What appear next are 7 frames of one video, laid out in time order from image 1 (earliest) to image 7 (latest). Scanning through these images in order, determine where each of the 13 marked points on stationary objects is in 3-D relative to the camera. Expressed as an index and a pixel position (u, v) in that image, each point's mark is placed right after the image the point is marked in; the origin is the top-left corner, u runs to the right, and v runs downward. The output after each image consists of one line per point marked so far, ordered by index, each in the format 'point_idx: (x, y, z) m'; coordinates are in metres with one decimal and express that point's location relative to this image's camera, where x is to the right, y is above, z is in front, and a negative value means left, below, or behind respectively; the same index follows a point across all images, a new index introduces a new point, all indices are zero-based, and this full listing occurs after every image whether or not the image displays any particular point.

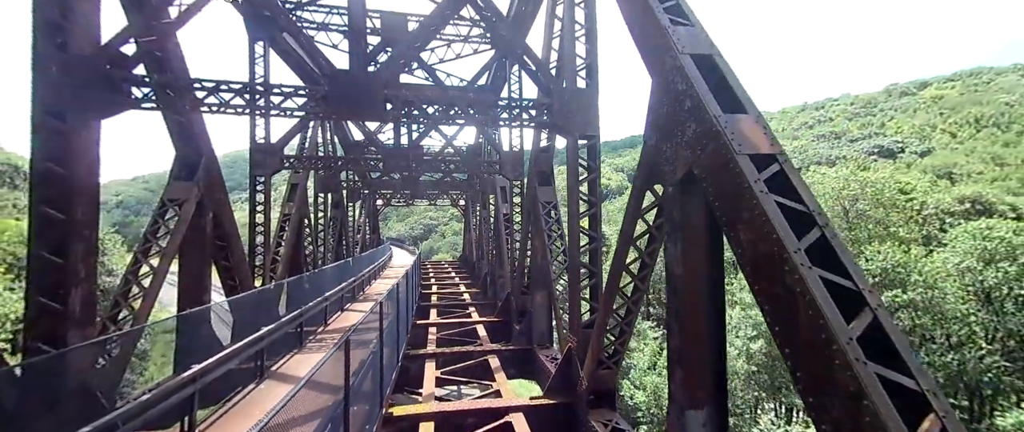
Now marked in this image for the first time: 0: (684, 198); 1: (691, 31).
0: (+1.2, +0.1, +3.1) m
1: (+1.3, +1.4, +3.2) m
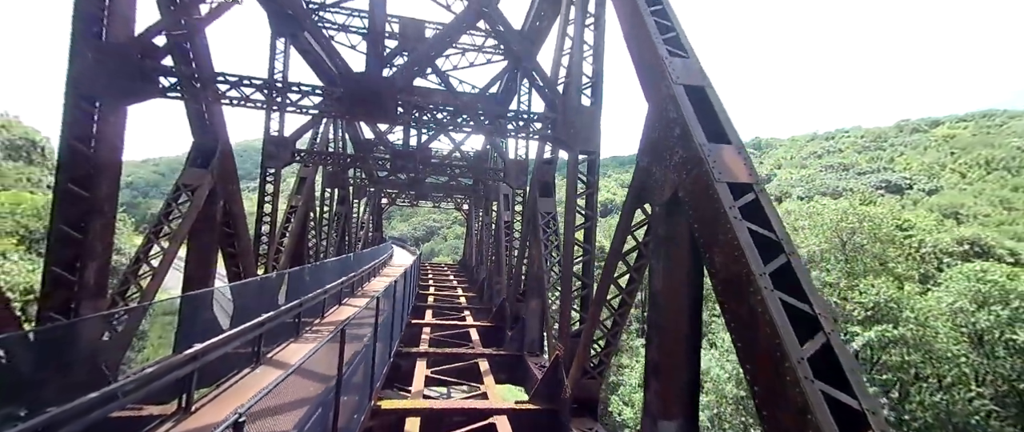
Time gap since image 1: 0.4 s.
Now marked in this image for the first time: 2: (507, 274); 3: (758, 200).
0: (+1.2, 0.0, +3.3) m
1: (+1.4, +1.2, +3.4) m
2: (-0.1, -1.5, +11.6) m
3: (+1.5, +0.1, +2.7) m
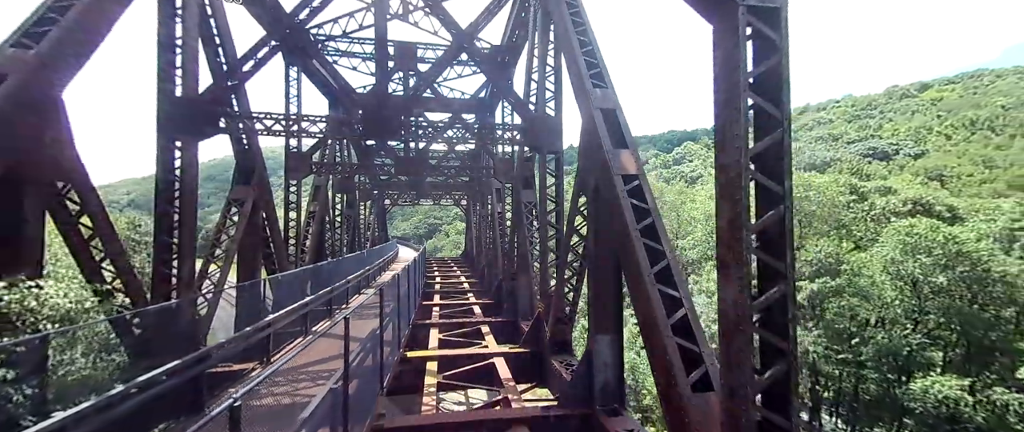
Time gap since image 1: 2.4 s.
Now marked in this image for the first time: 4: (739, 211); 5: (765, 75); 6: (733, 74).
0: (+0.9, +0.2, +4.9) m
1: (+1.0, +1.4, +5.0) m
2: (-0.3, -1.2, +13.2) m
3: (+1.2, +0.3, +4.3) m
4: (+1.3, 0.0, +2.5) m
5: (+1.5, +0.8, +2.6) m
6: (+1.3, +0.8, +2.6) m
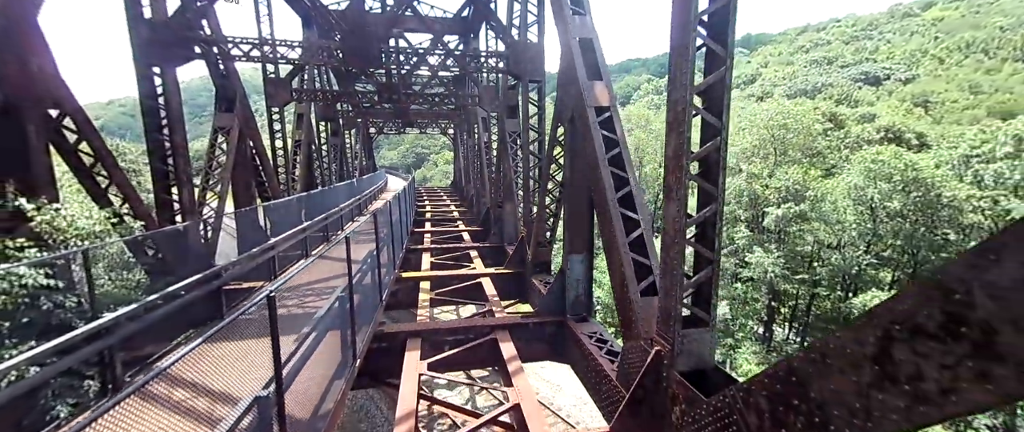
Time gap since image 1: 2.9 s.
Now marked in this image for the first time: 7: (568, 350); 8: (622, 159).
0: (+0.7, +1.0, +5.3) m
1: (+0.8, +2.2, +5.2) m
2: (-0.7, +1.0, +13.7) m
3: (+1.0, +1.0, +4.7) m
4: (+1.1, +0.5, +3.0) m
5: (+1.3, +1.3, +2.9) m
6: (+1.1, +1.3, +2.9) m
7: (+0.7, -1.7, +5.5) m
8: (+1.1, +0.6, +4.4) m
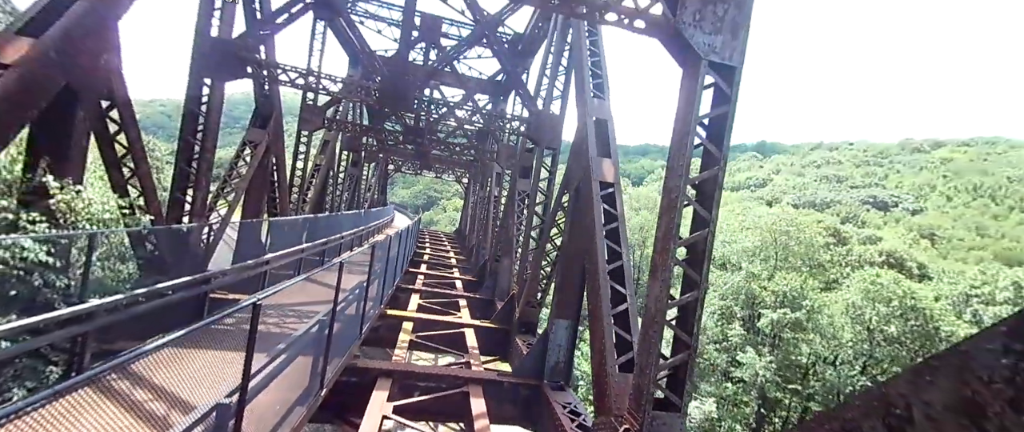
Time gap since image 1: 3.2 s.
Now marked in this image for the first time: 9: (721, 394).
0: (+0.8, +0.2, +5.5) m
1: (+1.1, +1.4, +5.6) m
2: (-0.6, -0.7, +13.8) m
3: (+1.1, +0.3, +4.9) m
4: (+1.1, -0.1, +3.1) m
5: (+1.5, +0.7, +3.2) m
6: (+1.2, +0.7, +3.1) m
7: (+0.3, -2.4, +5.4) m
8: (+1.1, -0.2, +4.6) m
9: (+8.6, -7.4, +18.4) m
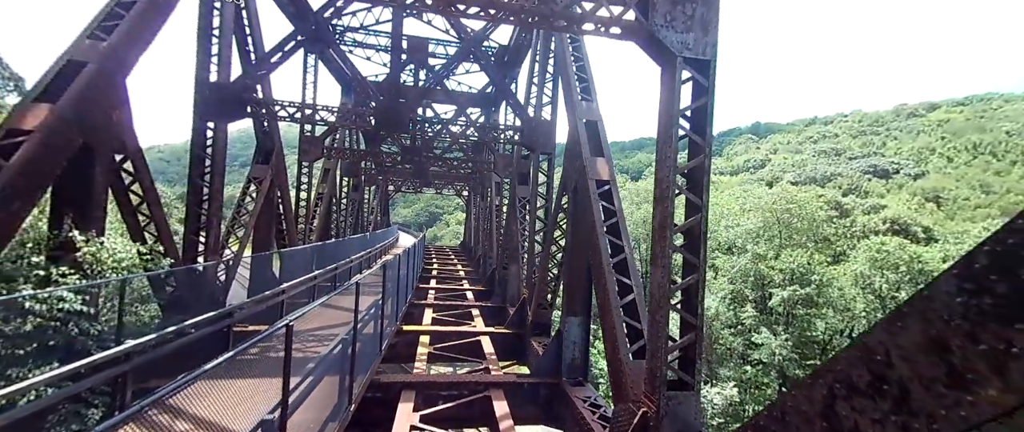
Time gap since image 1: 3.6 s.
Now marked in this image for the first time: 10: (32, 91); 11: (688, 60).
0: (+0.8, +0.2, +5.7) m
1: (+1.0, +1.4, +5.8) m
2: (-0.5, -1.0, +14.0) m
3: (+1.1, +0.3, +5.0) m
4: (+1.1, 0.0, +3.3) m
5: (+1.4, +0.8, +3.4) m
6: (+1.2, +0.8, +3.3) m
7: (+0.6, -2.4, +5.5) m
8: (+1.1, -0.1, +4.7) m
9: (+9.5, -6.7, +18.4) m
10: (-4.5, +1.2, +4.2) m
11: (+1.3, +1.2, +3.3) m
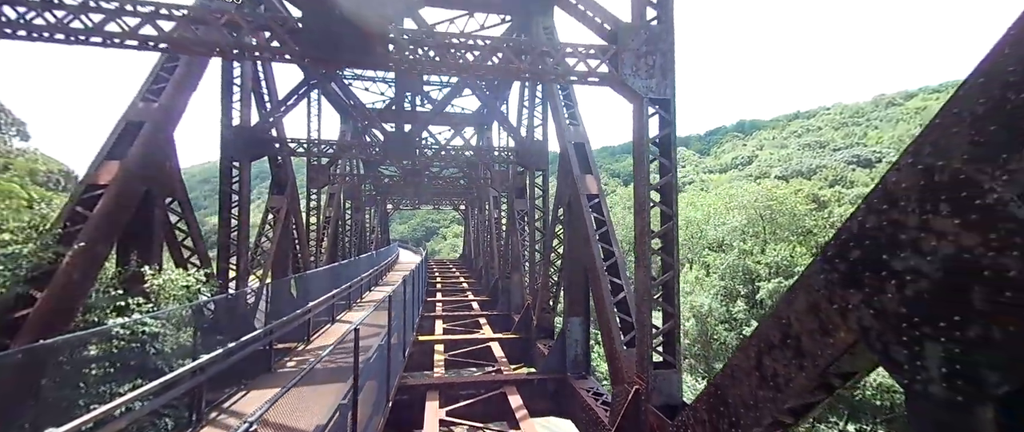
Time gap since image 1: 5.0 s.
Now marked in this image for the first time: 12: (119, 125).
0: (+0.8, +0.1, +6.5) m
1: (+1.0, +1.3, +6.6) m
2: (-0.5, -1.4, +14.7) m
3: (+1.2, +0.2, +5.8) m
4: (+1.2, -0.1, +4.0) m
5: (+1.4, +0.7, +4.2) m
6: (+1.2, +0.7, +4.1) m
7: (+0.8, -2.6, +6.2) m
8: (+1.2, -0.3, +5.5) m
9: (+9.8, -6.7, +19.1) m
10: (-4.5, +0.7, +4.9) m
11: (+1.3, +1.1, +4.1) m
12: (-4.5, +1.1, +5.1) m
